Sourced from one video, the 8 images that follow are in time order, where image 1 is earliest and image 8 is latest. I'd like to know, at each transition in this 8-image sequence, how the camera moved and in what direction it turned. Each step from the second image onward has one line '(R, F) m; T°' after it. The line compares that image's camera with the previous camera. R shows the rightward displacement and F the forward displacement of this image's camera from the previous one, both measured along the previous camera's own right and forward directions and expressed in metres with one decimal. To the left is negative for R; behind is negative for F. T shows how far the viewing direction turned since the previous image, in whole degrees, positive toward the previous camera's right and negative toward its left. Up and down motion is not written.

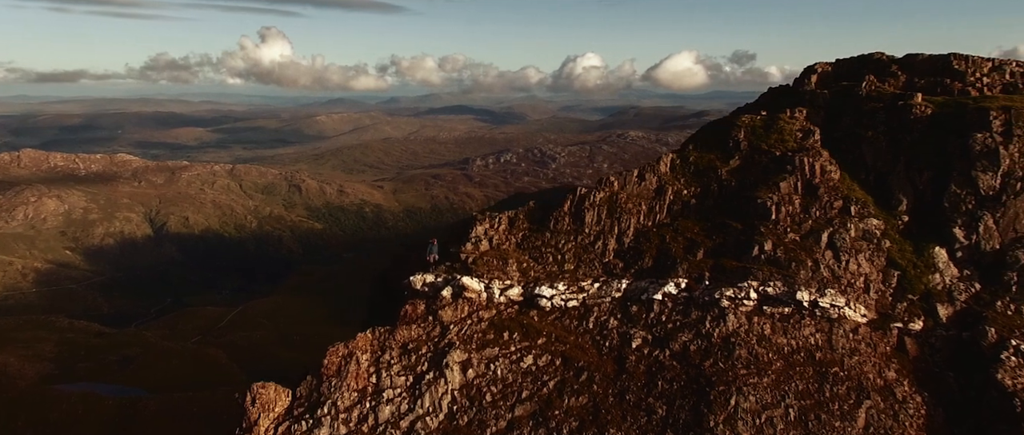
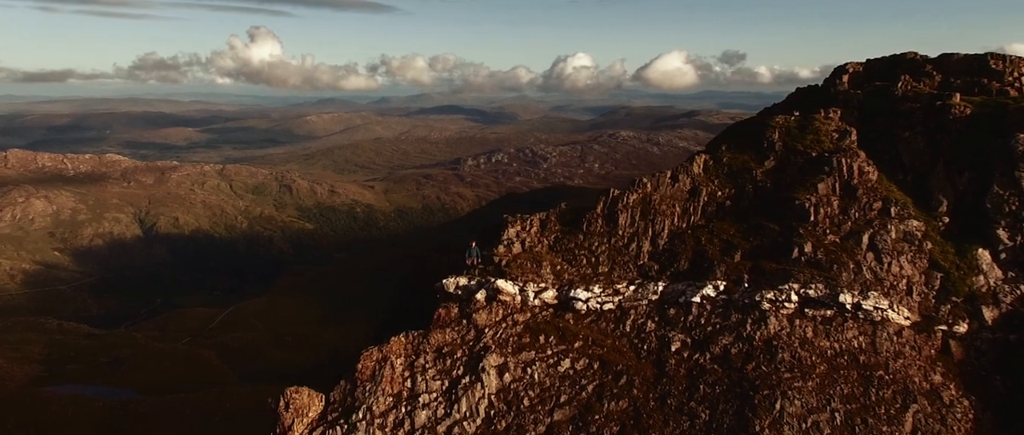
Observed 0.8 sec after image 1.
(-3.3, +0.4) m; 0°
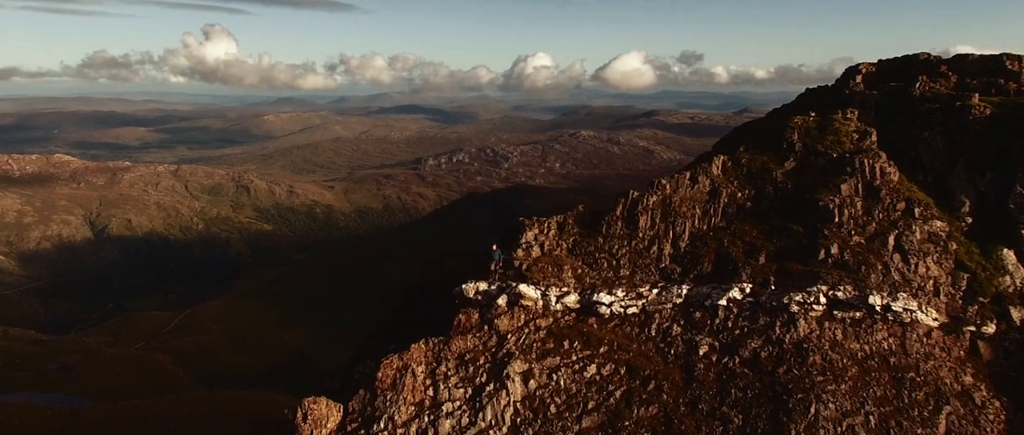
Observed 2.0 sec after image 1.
(-3.8, +1.2) m; +1°
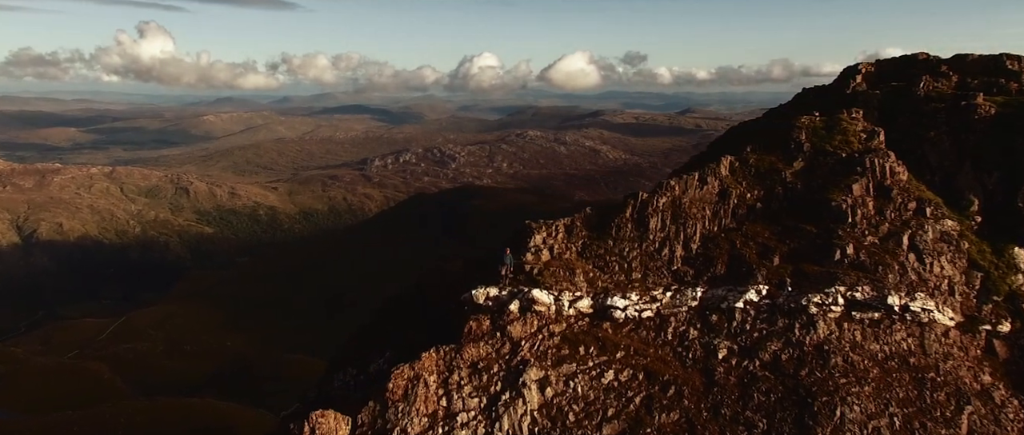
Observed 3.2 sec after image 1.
(-3.8, +1.8) m; +2°
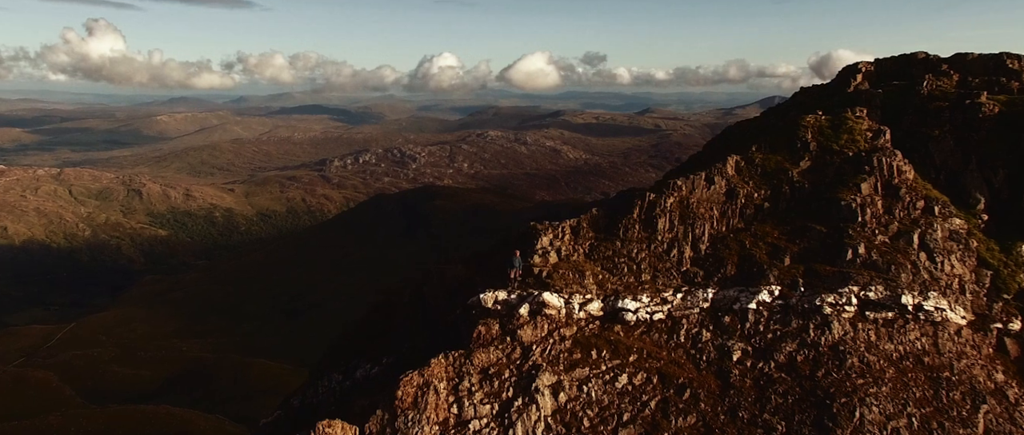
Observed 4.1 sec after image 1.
(-2.8, +1.3) m; +2°
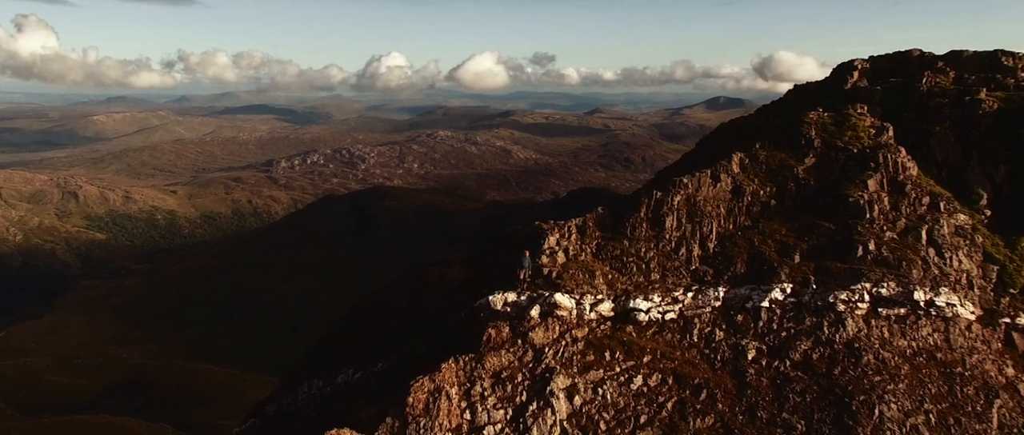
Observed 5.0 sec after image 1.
(-3.5, +1.6) m; +2°
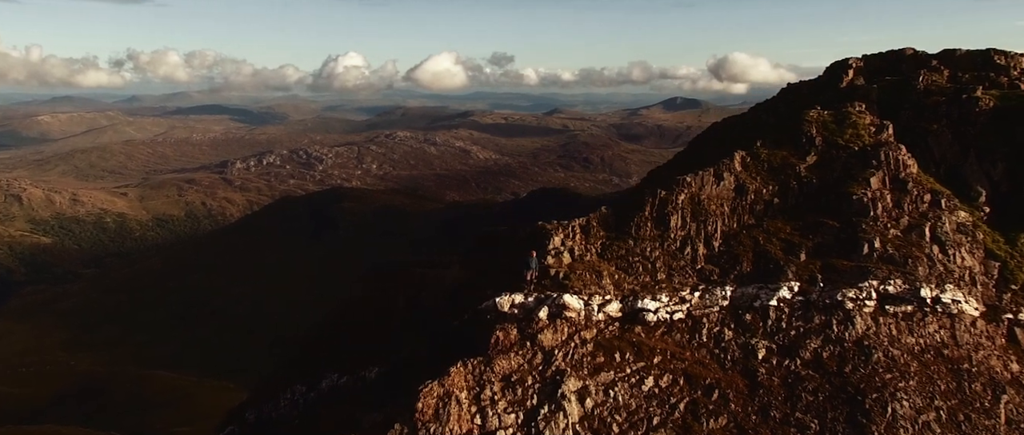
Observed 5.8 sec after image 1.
(-2.8, +1.1) m; +2°
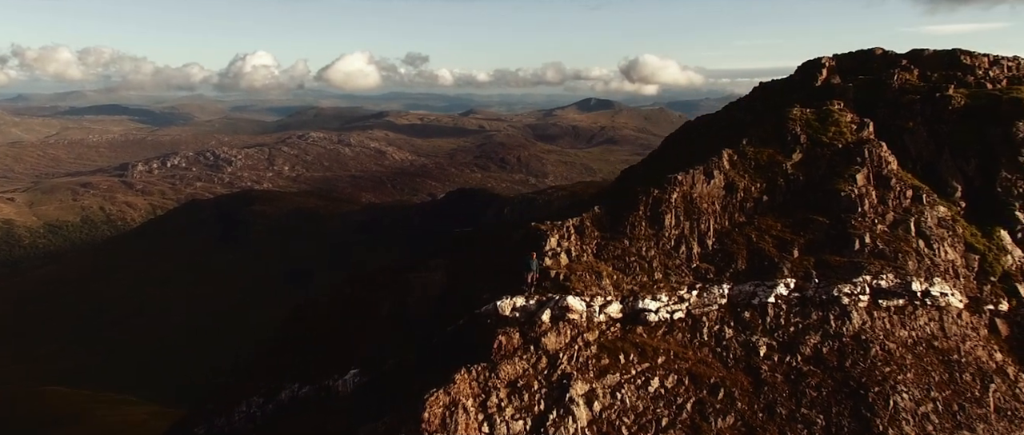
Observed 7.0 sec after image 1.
(-4.7, +1.8) m; +5°
